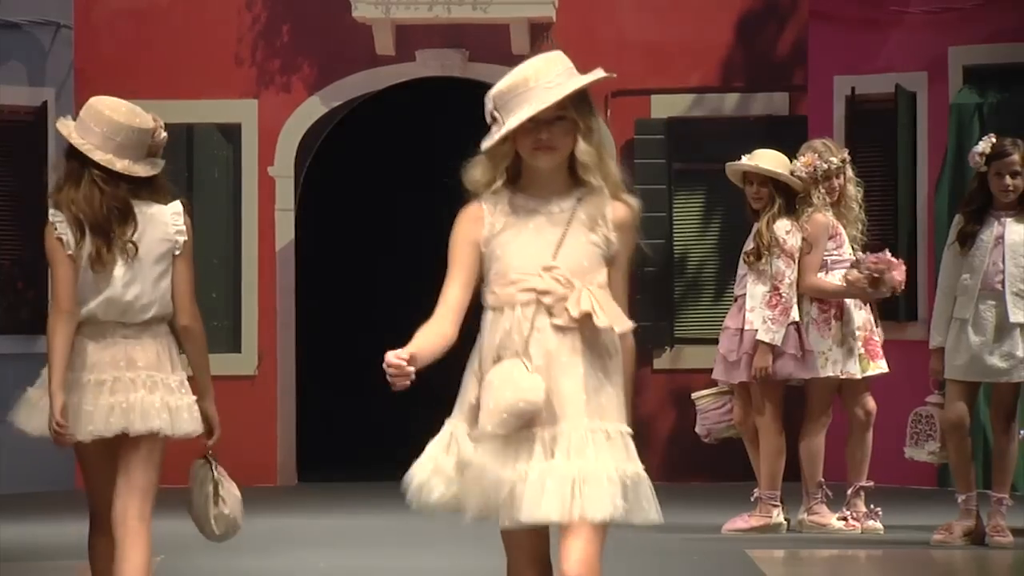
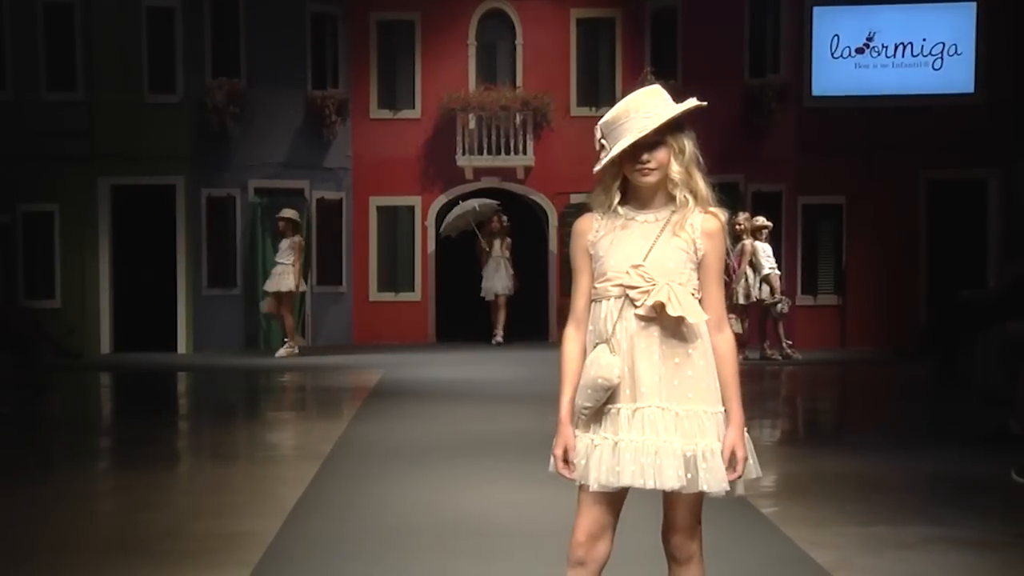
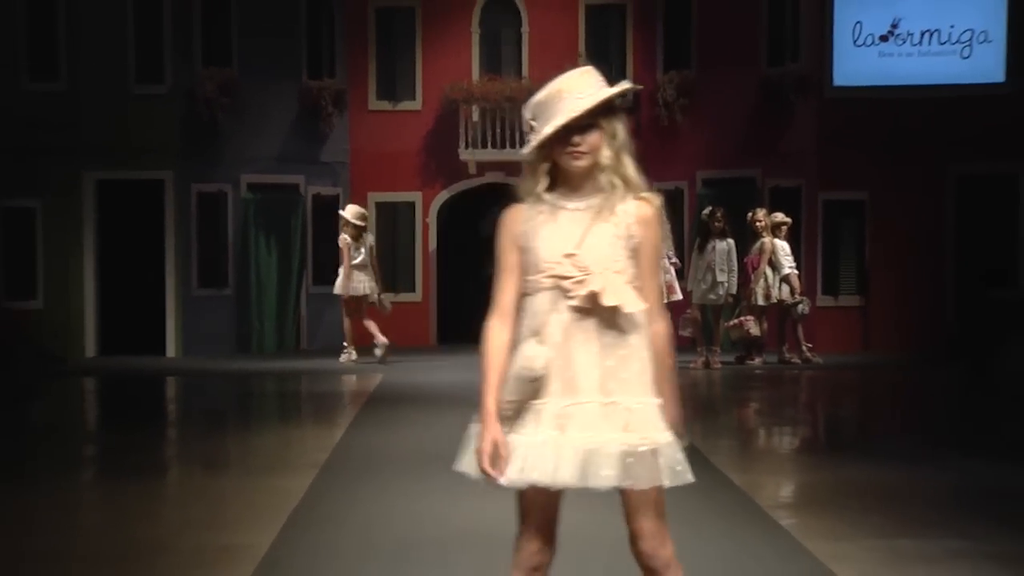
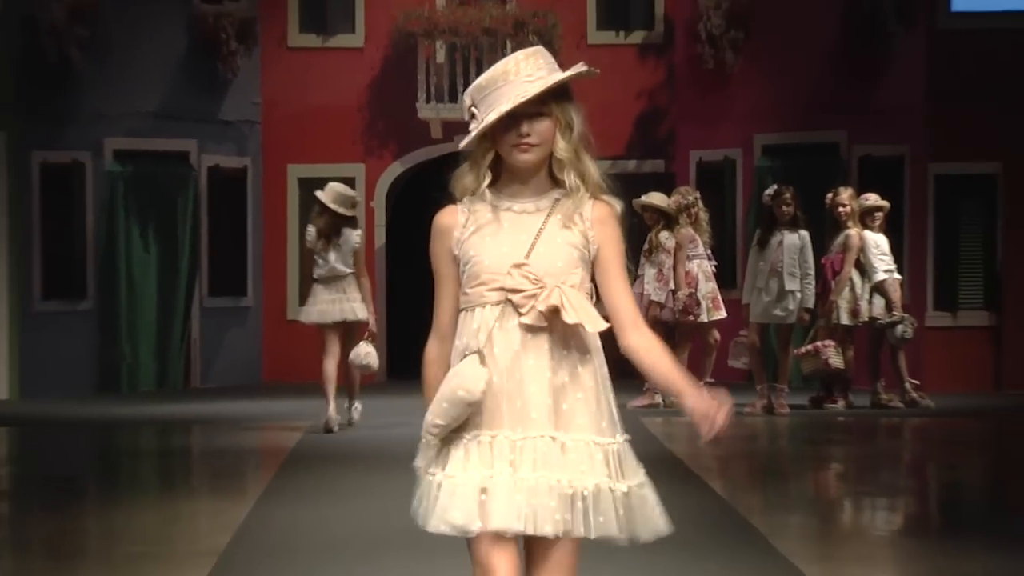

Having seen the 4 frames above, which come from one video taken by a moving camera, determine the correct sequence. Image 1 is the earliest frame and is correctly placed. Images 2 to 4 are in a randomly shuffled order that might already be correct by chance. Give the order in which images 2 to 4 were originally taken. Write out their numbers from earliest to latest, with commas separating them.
4, 3, 2
